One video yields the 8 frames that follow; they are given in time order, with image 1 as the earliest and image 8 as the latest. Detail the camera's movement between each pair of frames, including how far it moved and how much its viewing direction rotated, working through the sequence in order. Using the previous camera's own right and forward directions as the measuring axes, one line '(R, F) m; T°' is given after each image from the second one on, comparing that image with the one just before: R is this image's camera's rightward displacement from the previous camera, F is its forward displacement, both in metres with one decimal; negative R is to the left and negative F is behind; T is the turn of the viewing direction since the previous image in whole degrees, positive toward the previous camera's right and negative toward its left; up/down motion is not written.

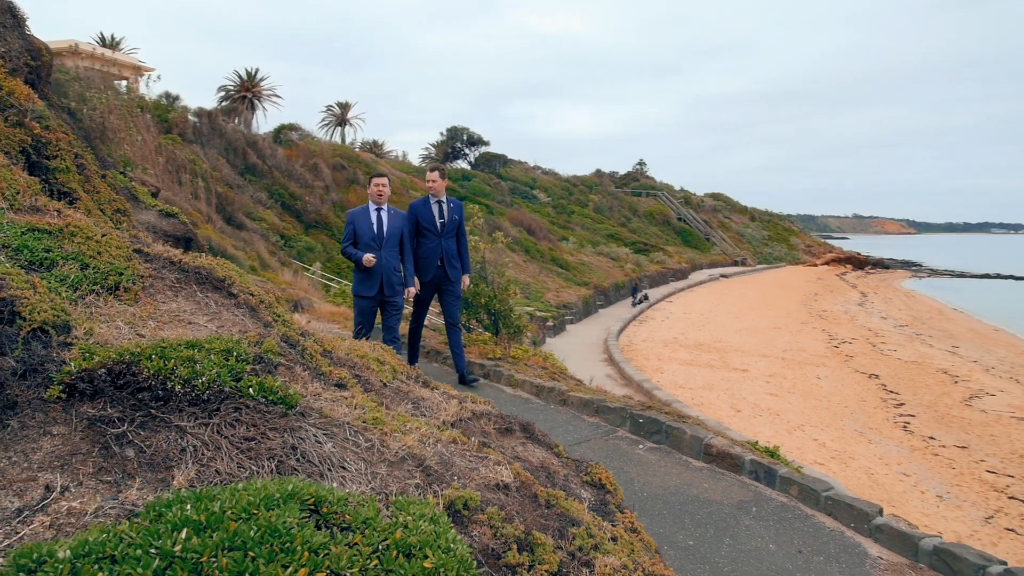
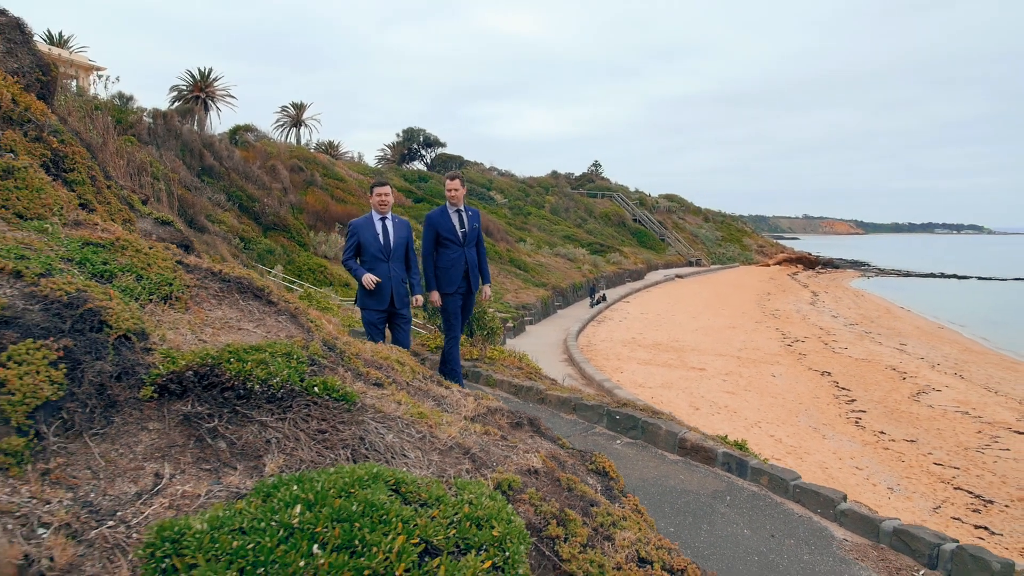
(-0.4, -0.4) m; +3°
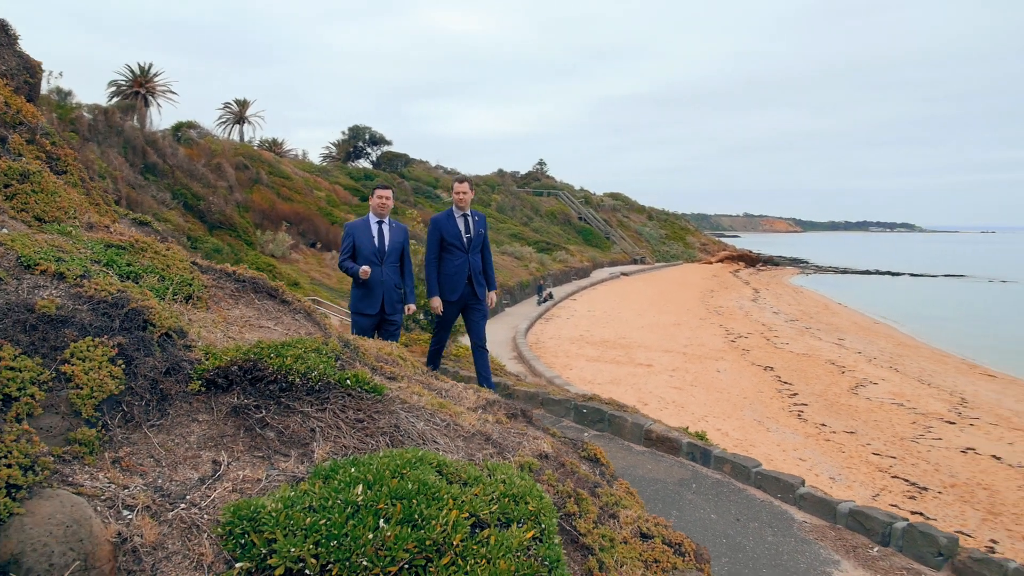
(-0.3, -0.3) m; +4°
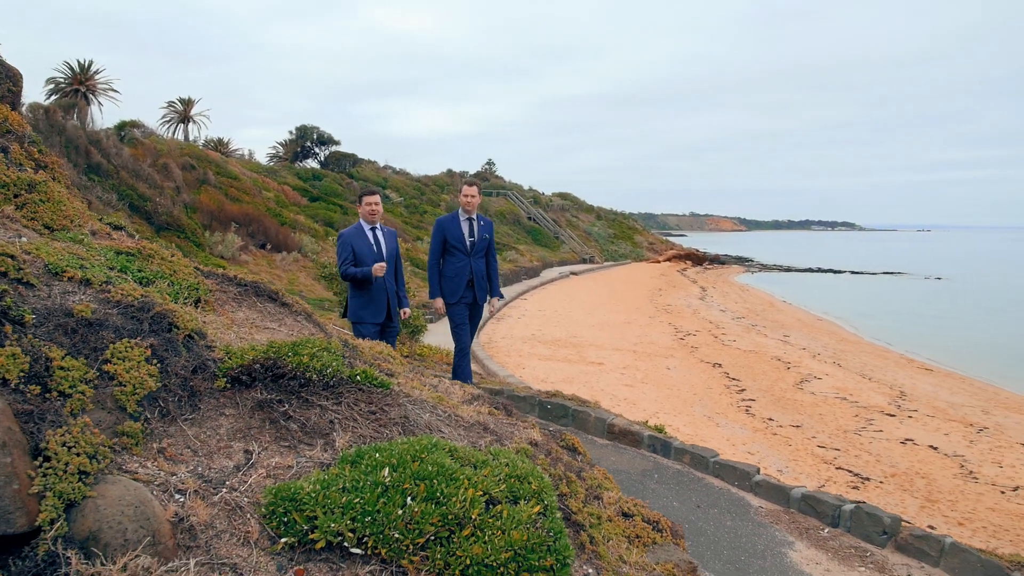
(-0.2, -0.3) m; +4°
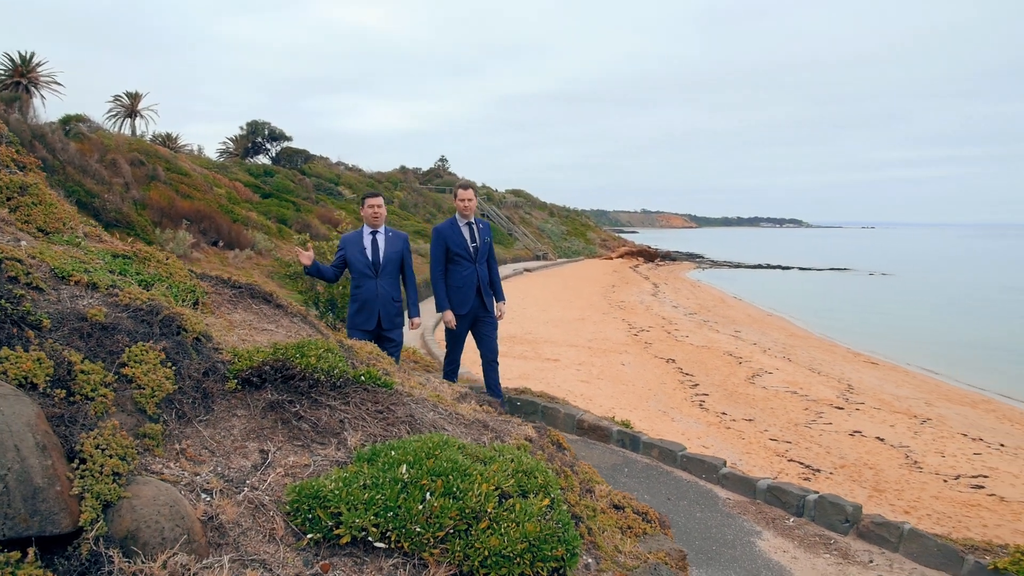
(-0.2, -0.1) m; +4°
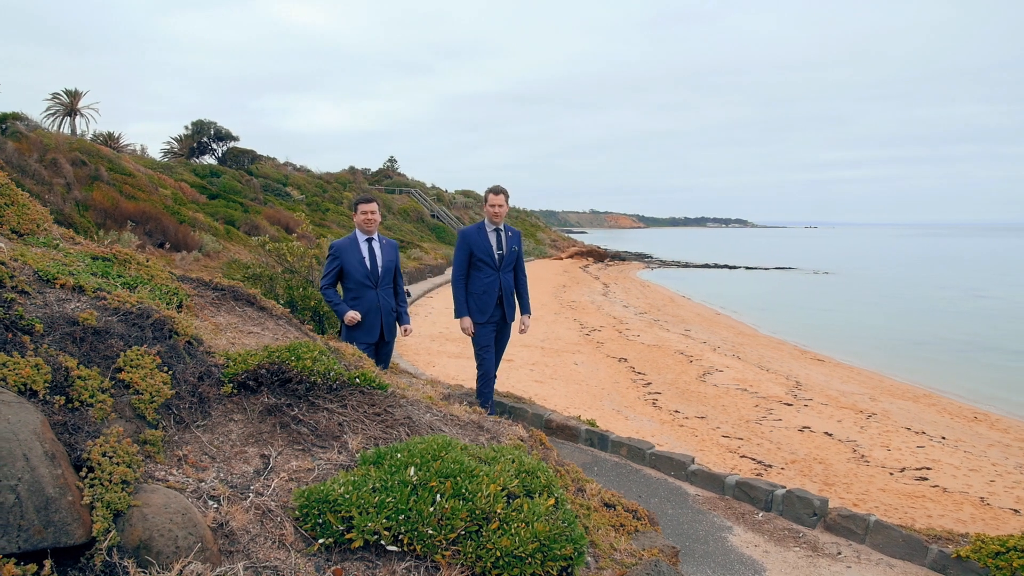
(-0.2, 0.0) m; +4°
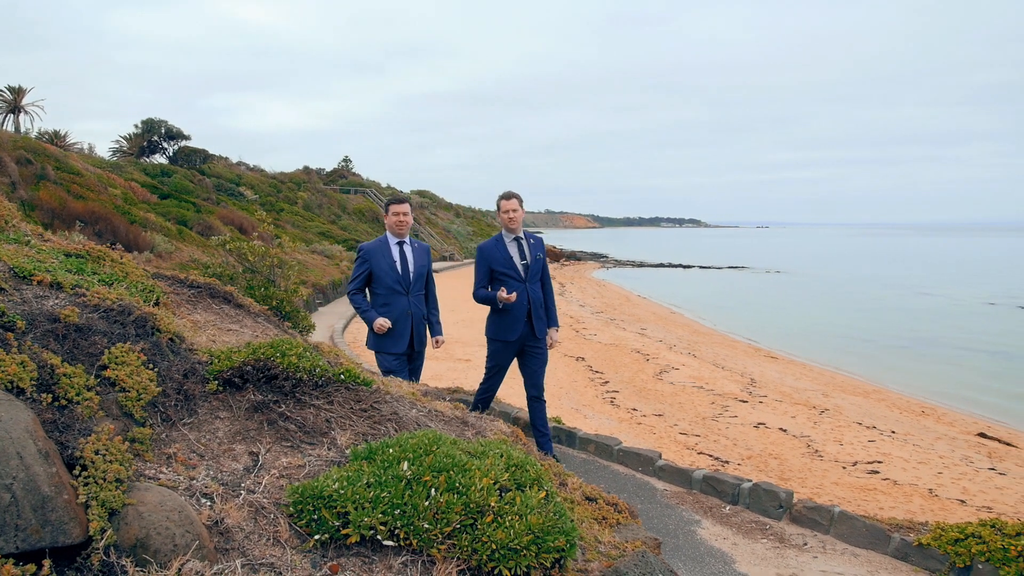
(-0.1, 0.0) m; +3°
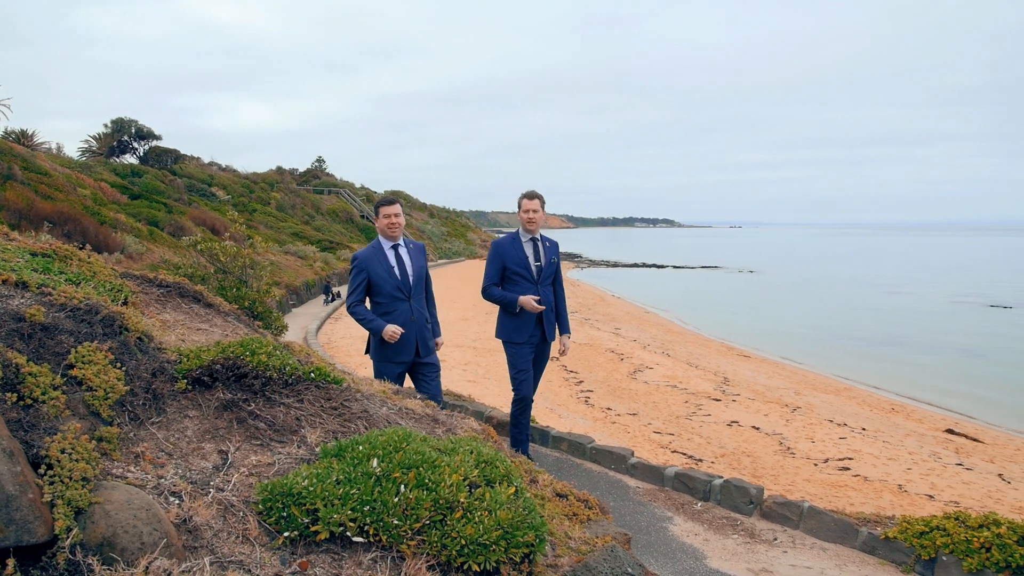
(0.0, -0.1) m; +2°
